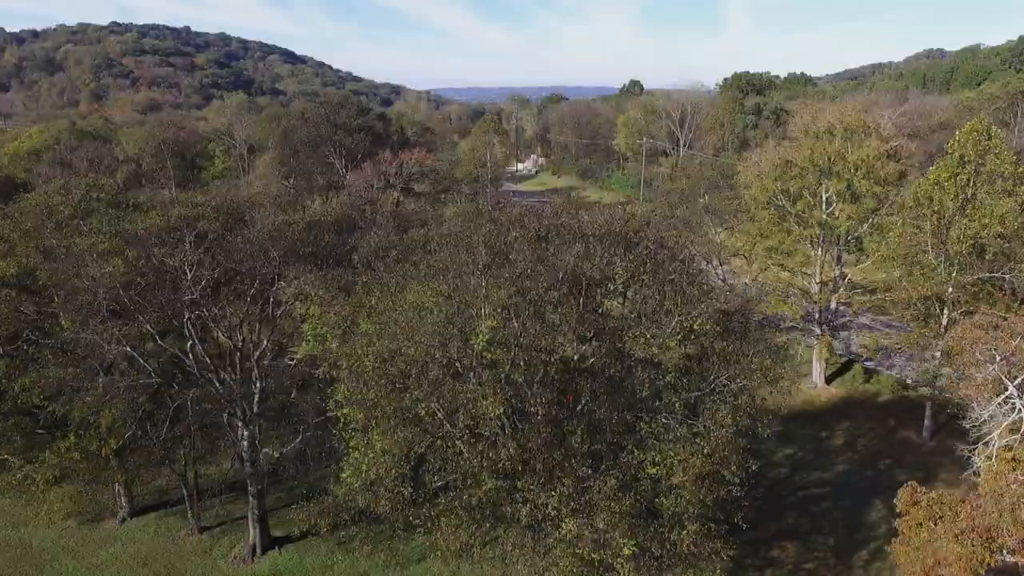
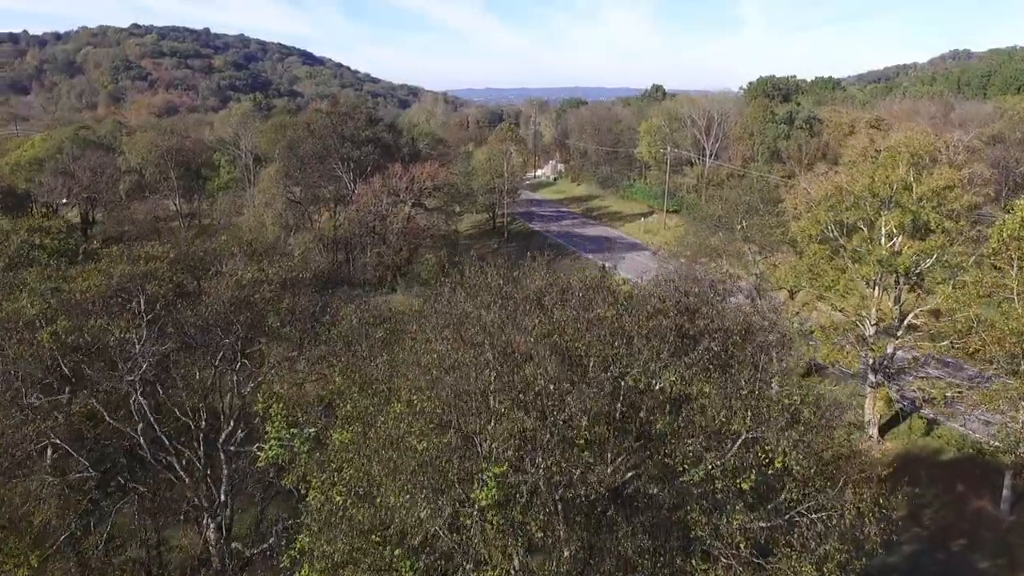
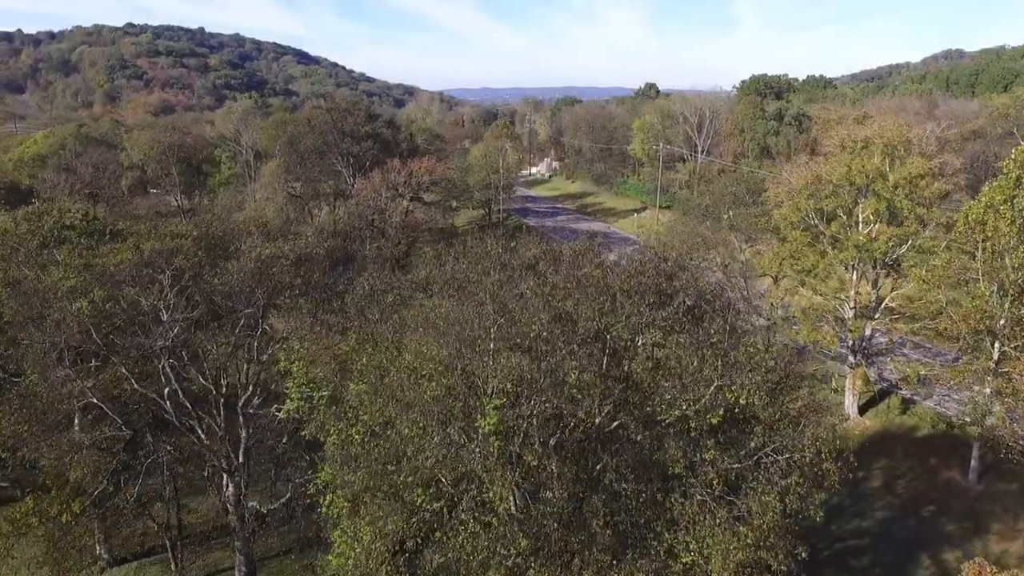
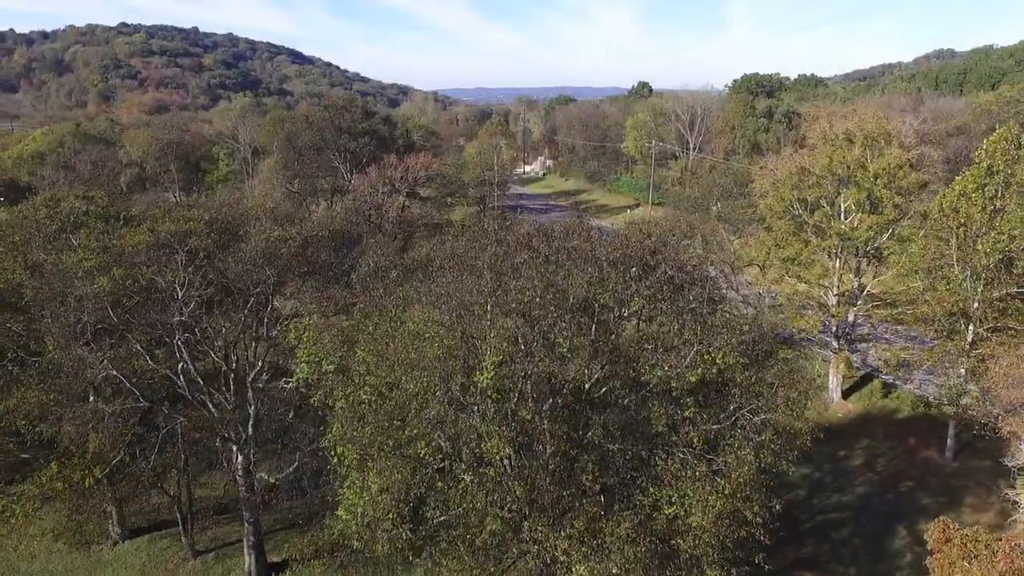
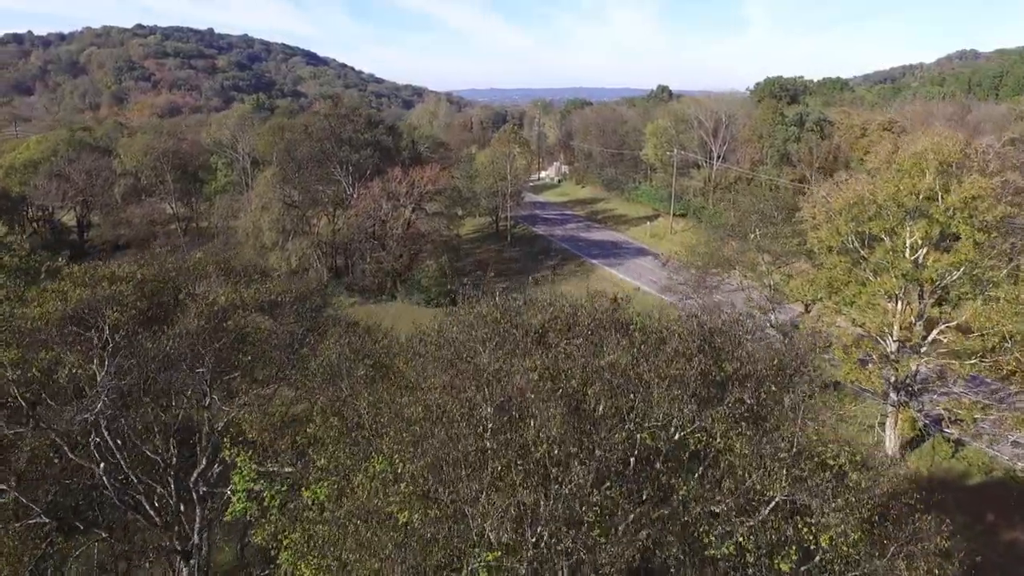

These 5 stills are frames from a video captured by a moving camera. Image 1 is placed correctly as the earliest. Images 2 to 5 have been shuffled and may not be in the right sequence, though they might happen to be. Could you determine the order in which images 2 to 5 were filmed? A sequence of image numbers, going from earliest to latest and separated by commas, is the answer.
4, 3, 2, 5
